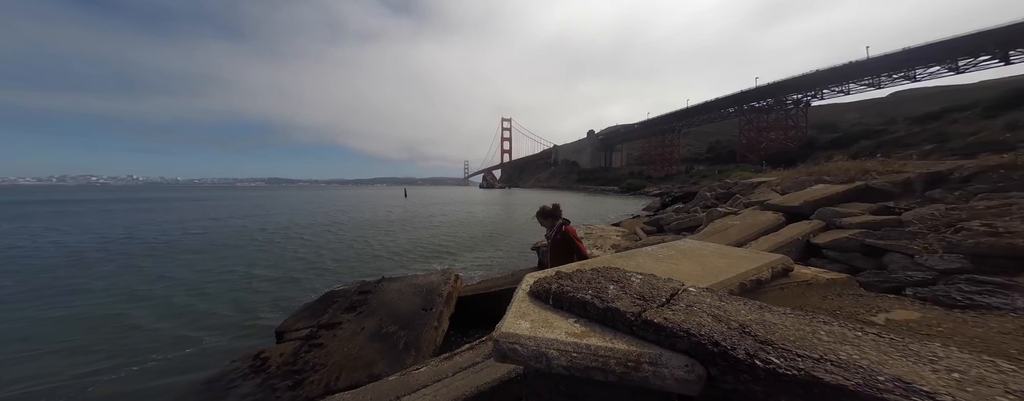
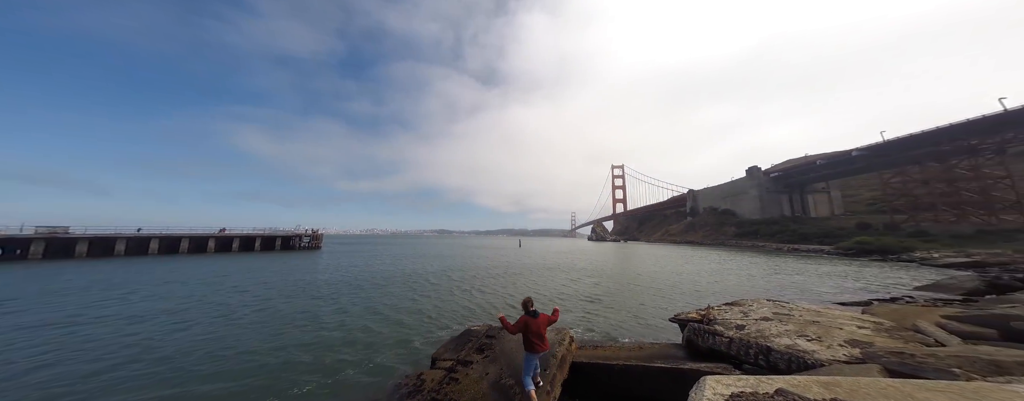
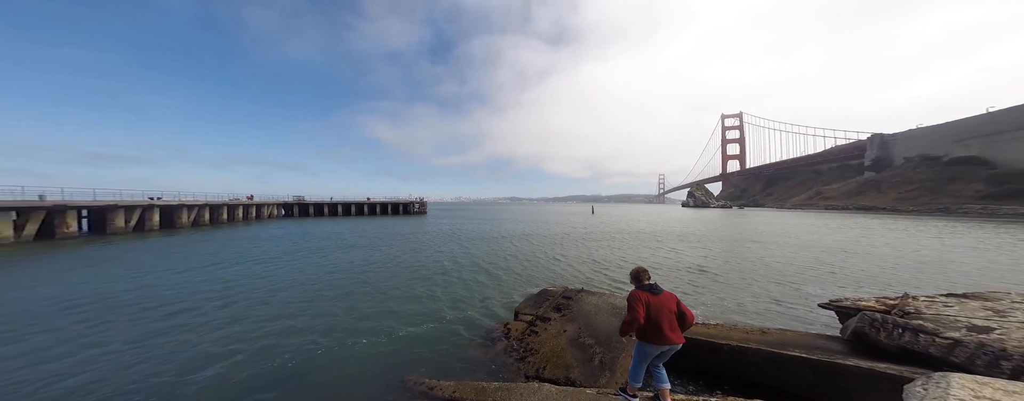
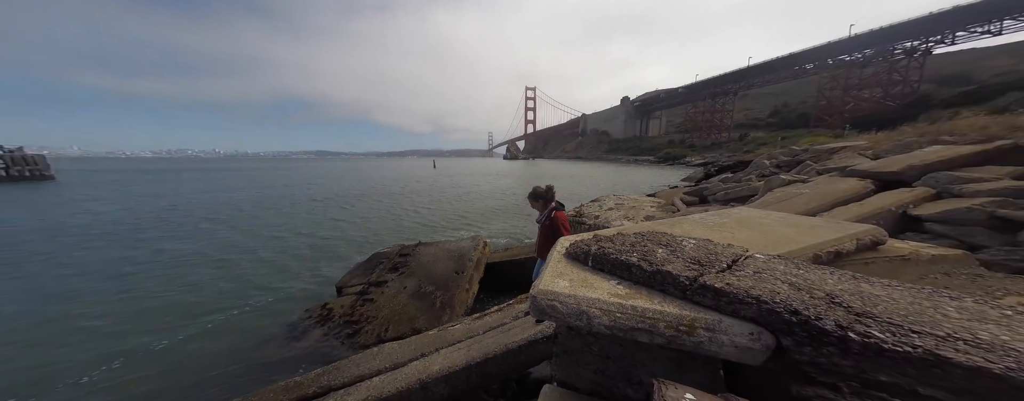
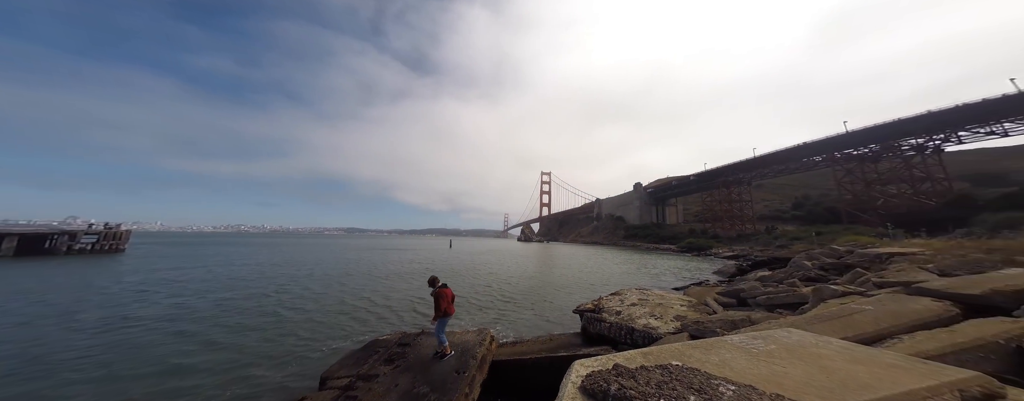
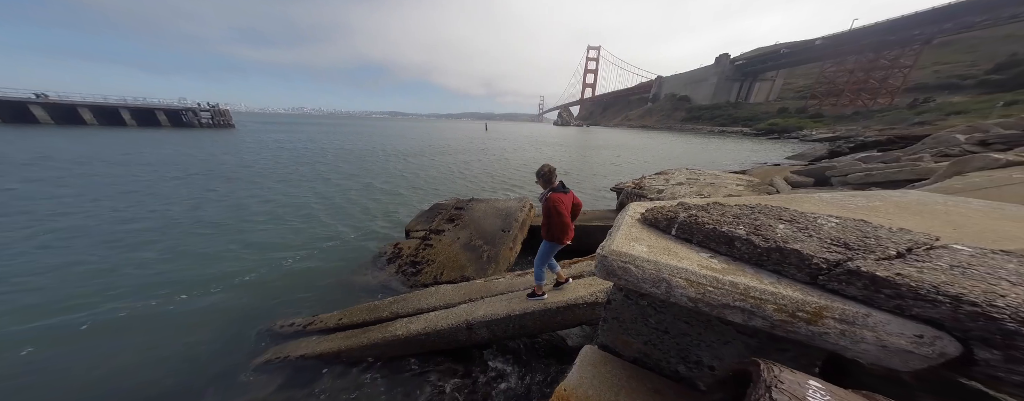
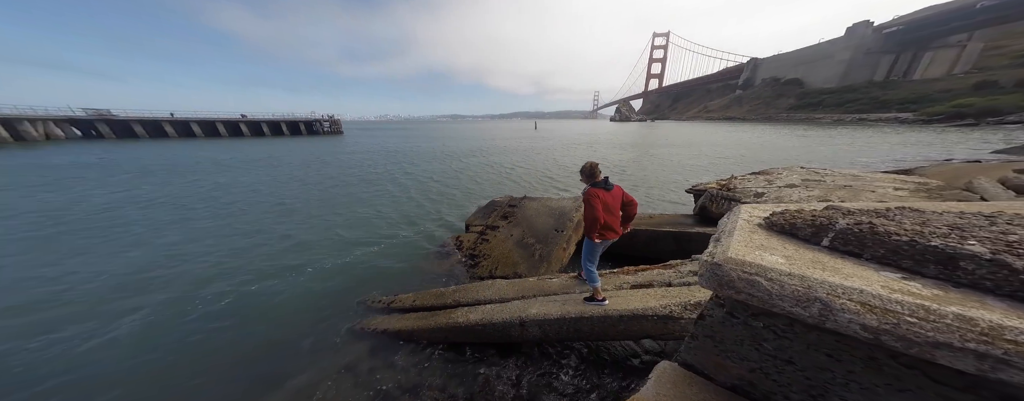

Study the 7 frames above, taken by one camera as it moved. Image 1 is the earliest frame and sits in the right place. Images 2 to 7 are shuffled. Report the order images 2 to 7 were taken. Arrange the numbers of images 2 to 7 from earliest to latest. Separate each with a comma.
4, 6, 7, 3, 2, 5
